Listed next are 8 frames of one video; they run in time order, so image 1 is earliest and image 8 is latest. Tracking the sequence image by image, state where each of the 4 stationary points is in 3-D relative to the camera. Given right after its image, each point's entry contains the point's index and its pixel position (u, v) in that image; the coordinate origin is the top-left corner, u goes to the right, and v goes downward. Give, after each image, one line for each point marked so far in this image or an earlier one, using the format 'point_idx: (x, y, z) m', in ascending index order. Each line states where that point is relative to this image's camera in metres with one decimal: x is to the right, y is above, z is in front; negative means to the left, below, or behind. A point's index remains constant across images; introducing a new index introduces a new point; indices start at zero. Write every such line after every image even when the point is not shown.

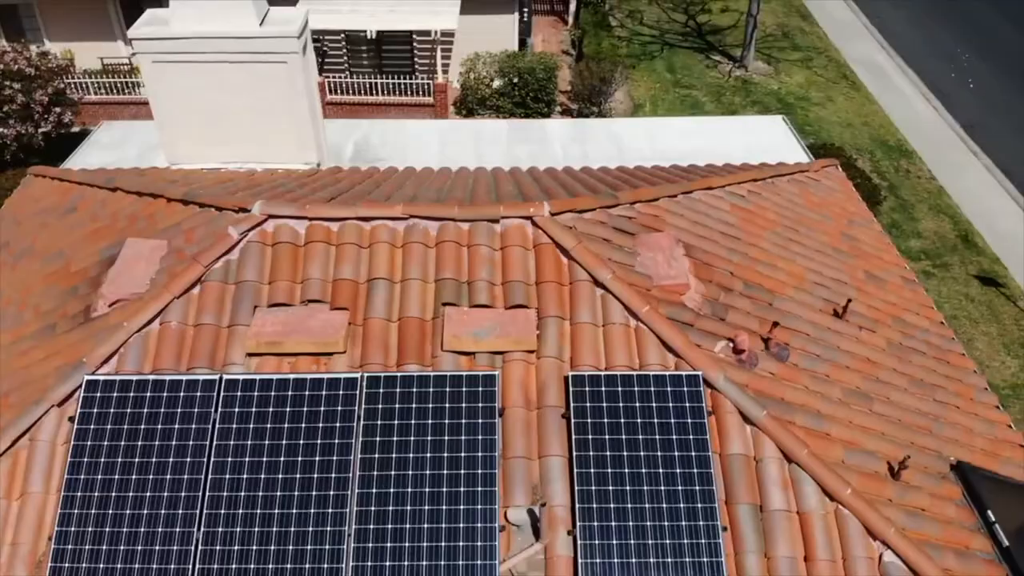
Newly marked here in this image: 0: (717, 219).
0: (+3.4, +1.2, +11.8) m
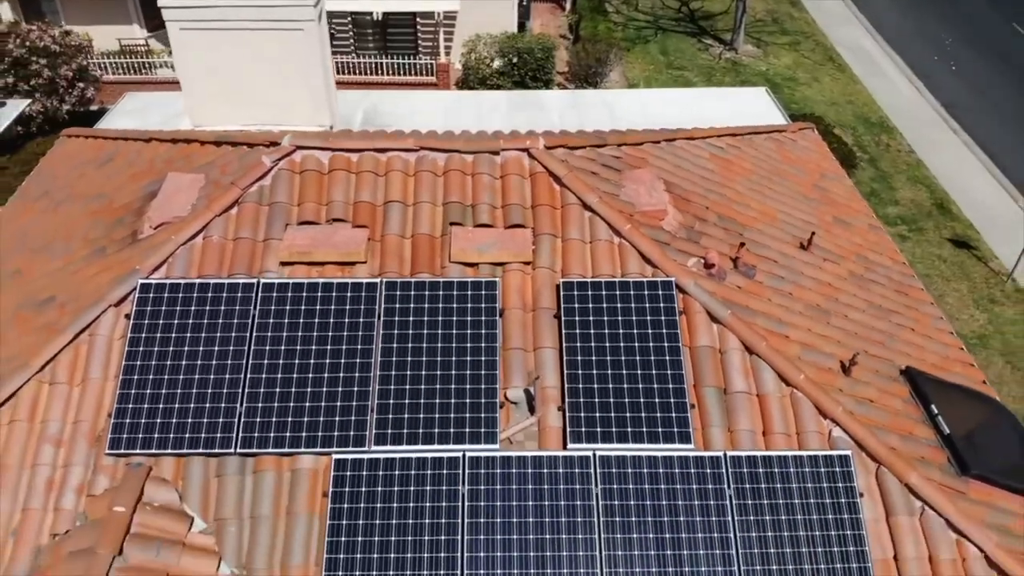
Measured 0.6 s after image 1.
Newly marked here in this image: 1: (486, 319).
0: (+3.3, +2.3, +13.0) m
1: (-0.3, -0.4, +9.4) m
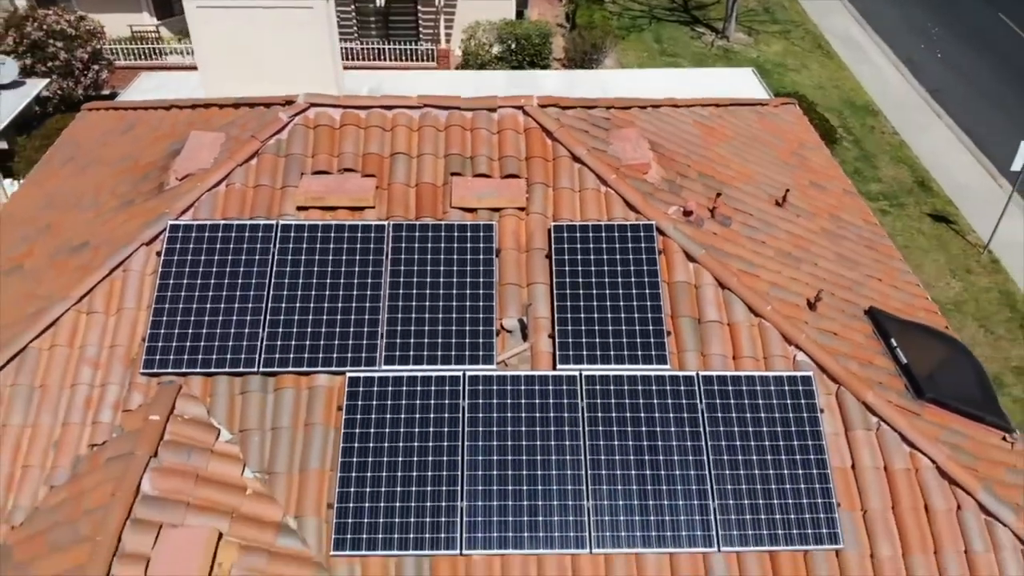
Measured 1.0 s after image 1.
0: (+3.3, +3.1, +13.9) m
1: (-0.4, +0.4, +10.3) m
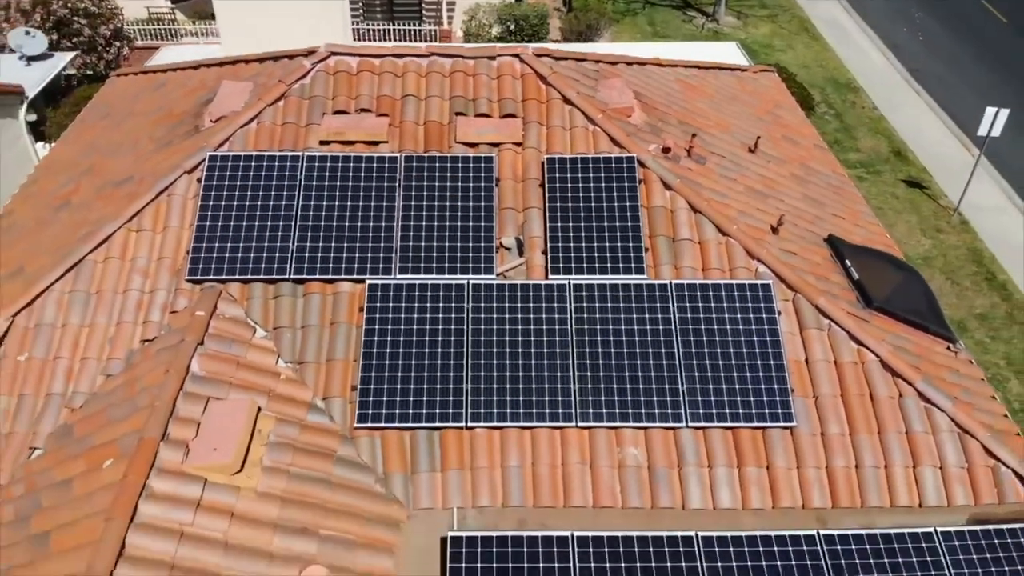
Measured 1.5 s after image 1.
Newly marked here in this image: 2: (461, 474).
0: (+3.2, +4.3, +15.3) m
1: (-0.4, +1.7, +11.7) m
2: (-0.7, -2.6, +10.0) m
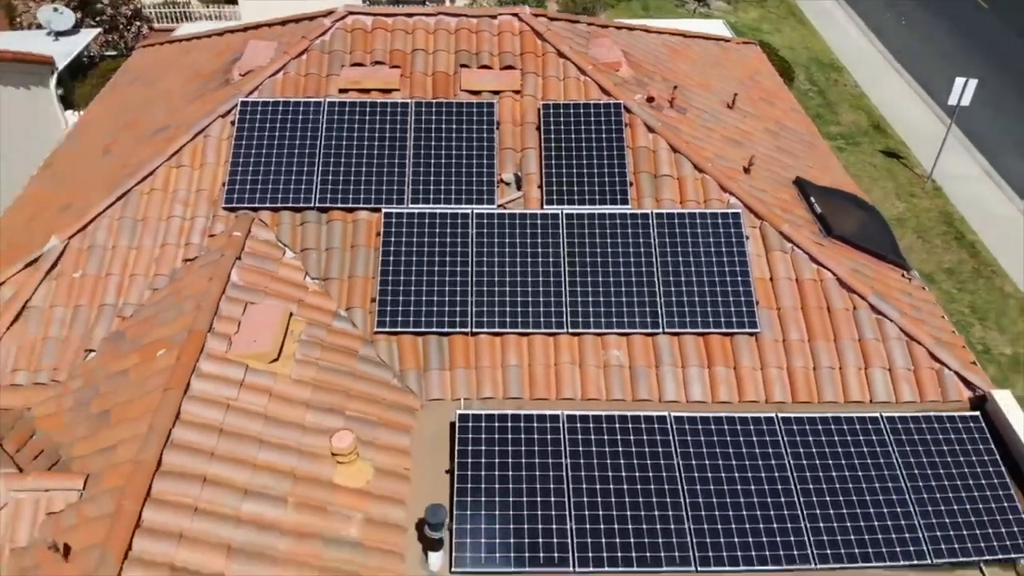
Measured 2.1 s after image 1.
0: (+3.2, +5.6, +16.7) m
1: (-0.4, +2.9, +13.1) m
2: (-0.7, -1.3, +11.4) m
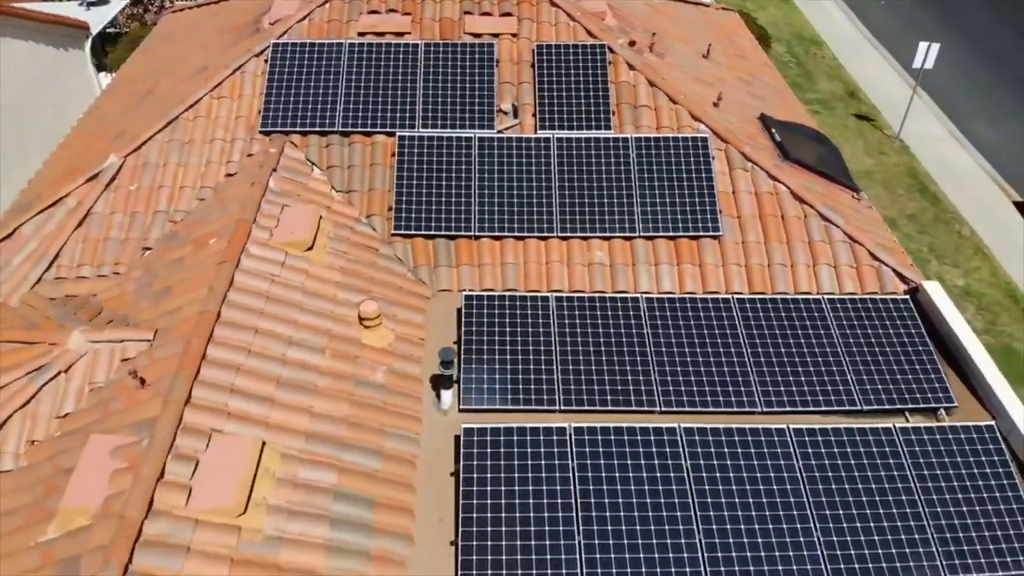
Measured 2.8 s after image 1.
0: (+3.2, +7.3, +18.6) m
1: (-0.5, +4.6, +15.0) m
2: (-0.8, +0.4, +13.3) m
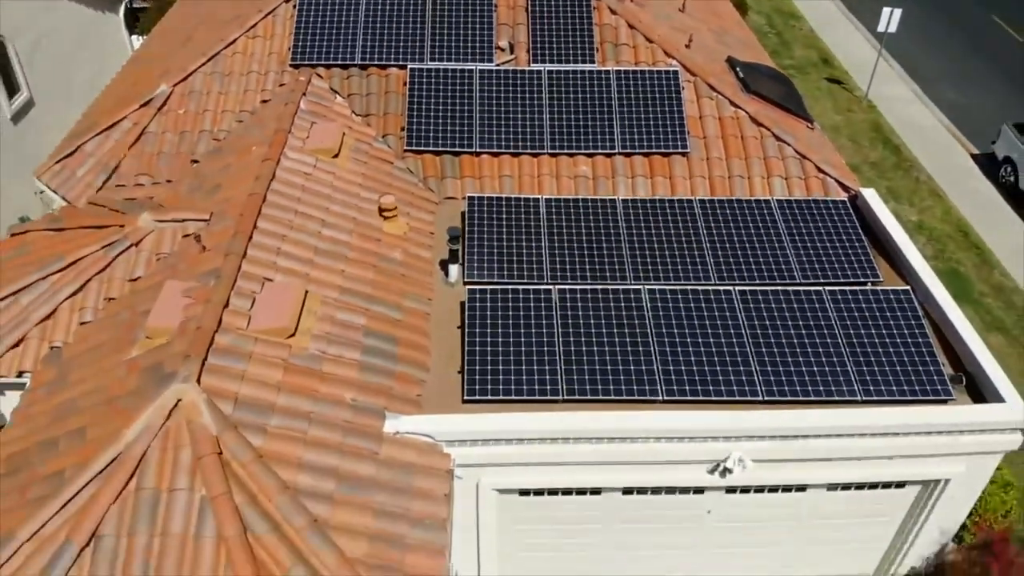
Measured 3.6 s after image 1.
0: (+3.1, +9.3, +20.8) m
1: (-0.6, +6.6, +17.1) m
2: (-0.8, +2.3, +15.4) m
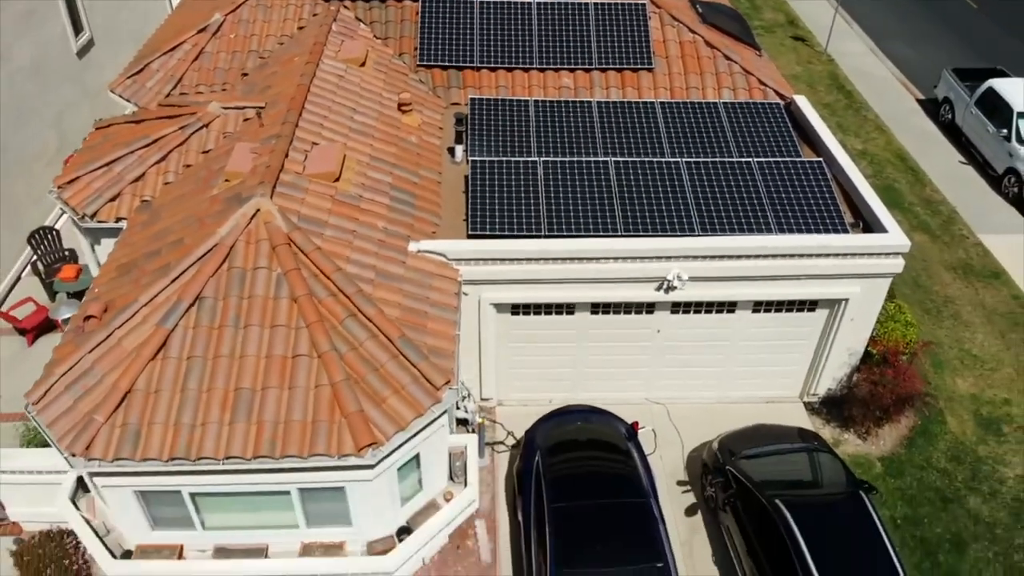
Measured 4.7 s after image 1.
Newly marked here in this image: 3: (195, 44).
0: (+2.9, +12.1, +24.0) m
1: (-0.7, +9.4, +20.4) m
2: (-1.0, +5.2, +18.7) m
3: (-8.4, +6.4, +19.0) m
